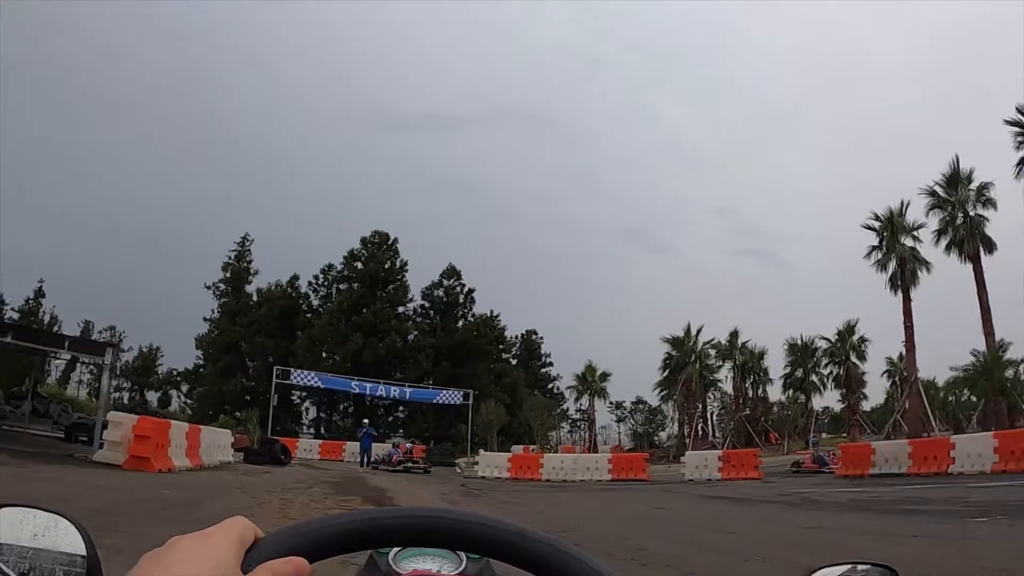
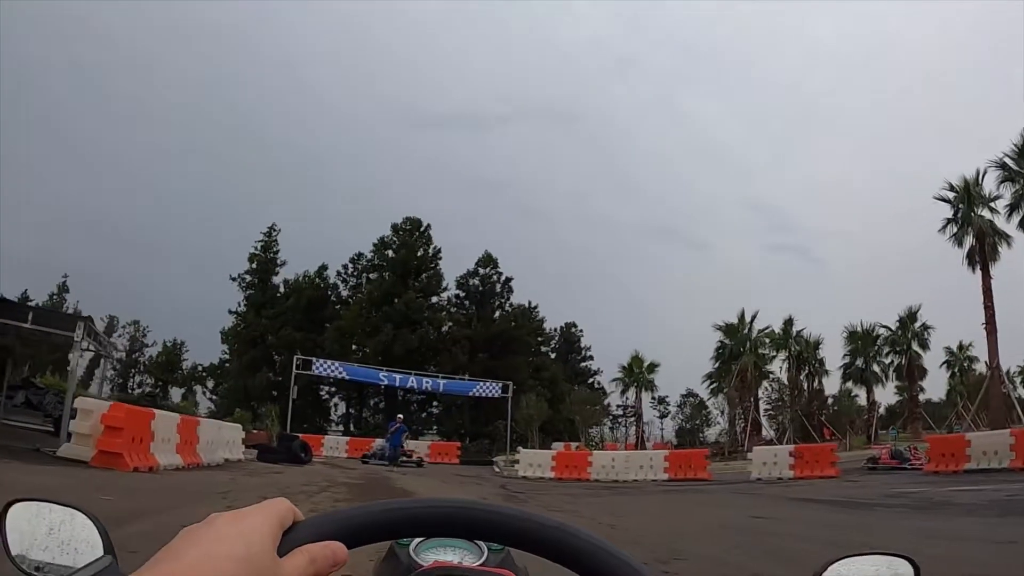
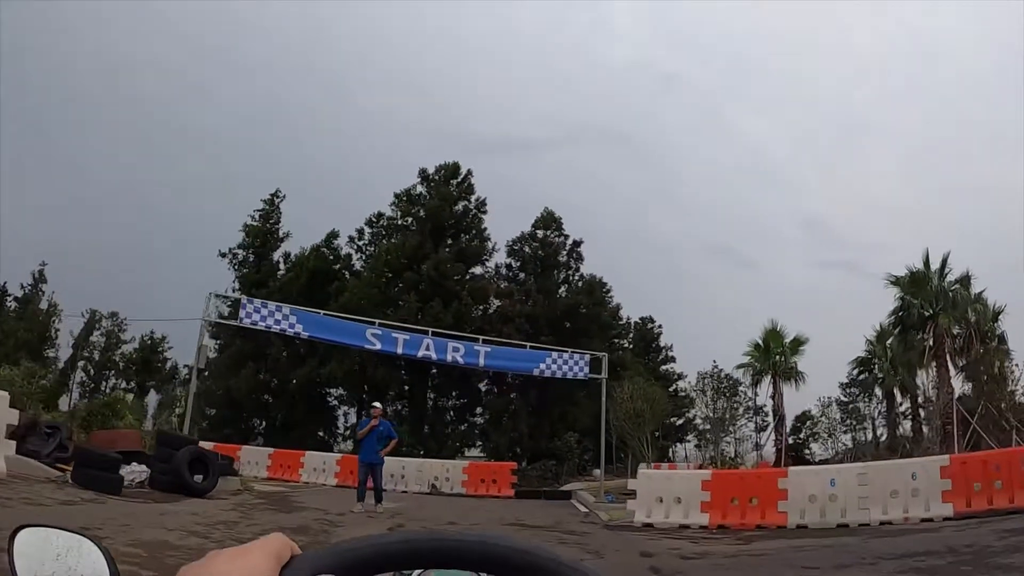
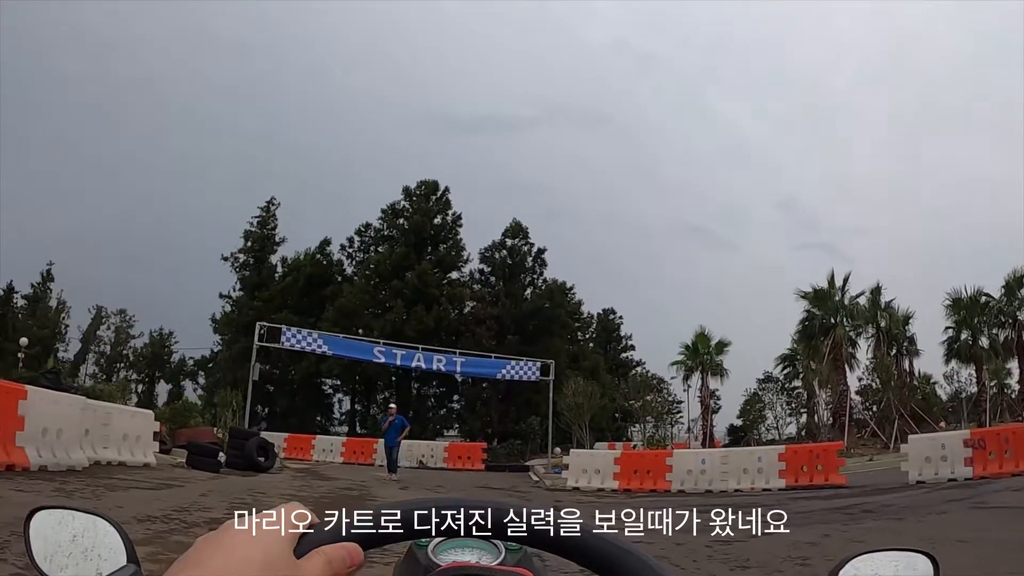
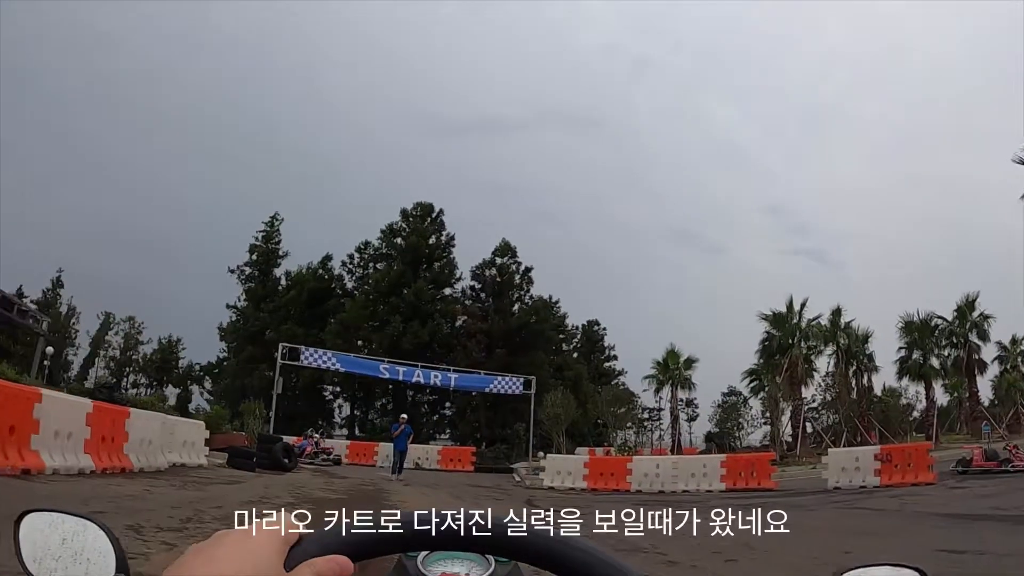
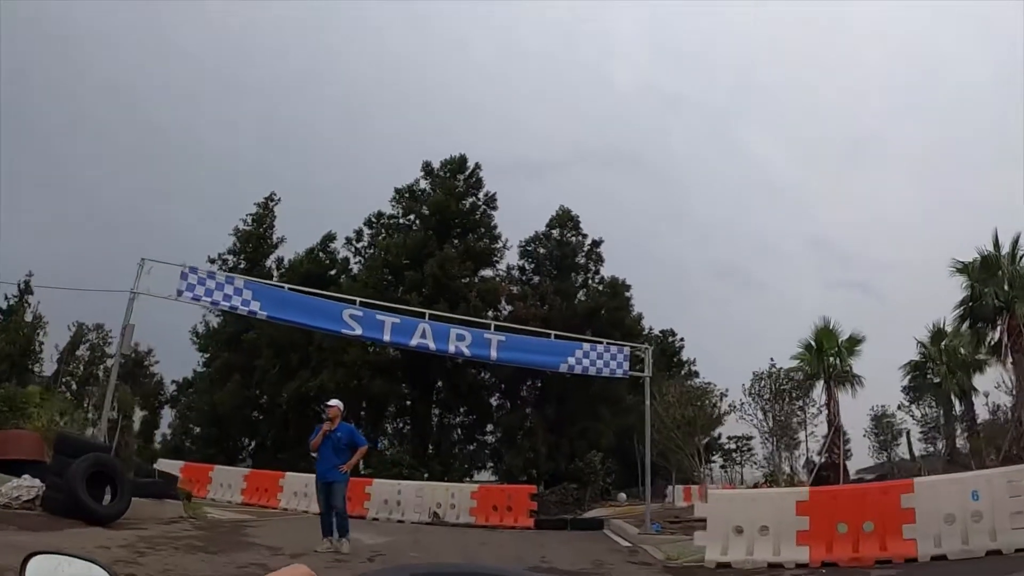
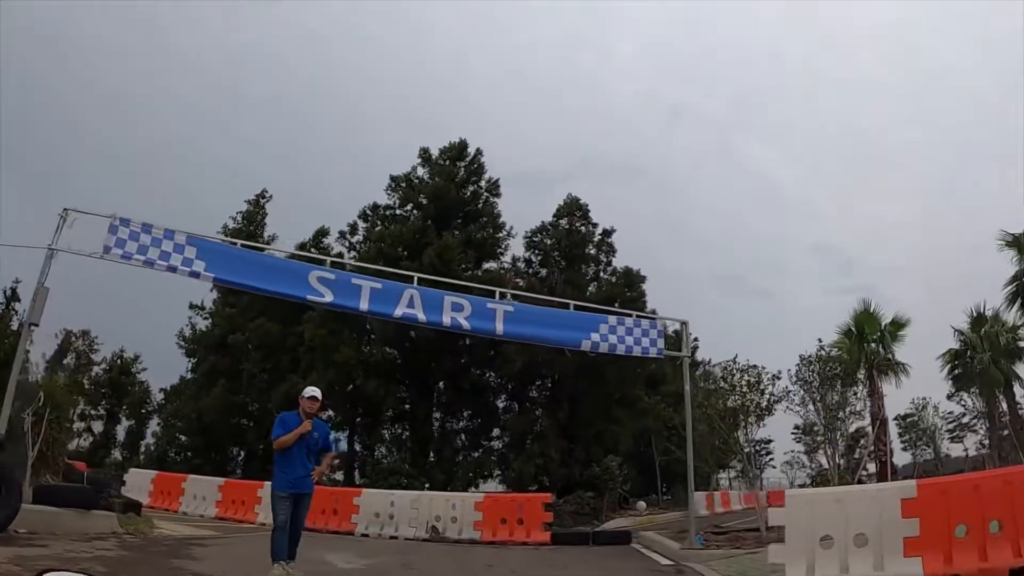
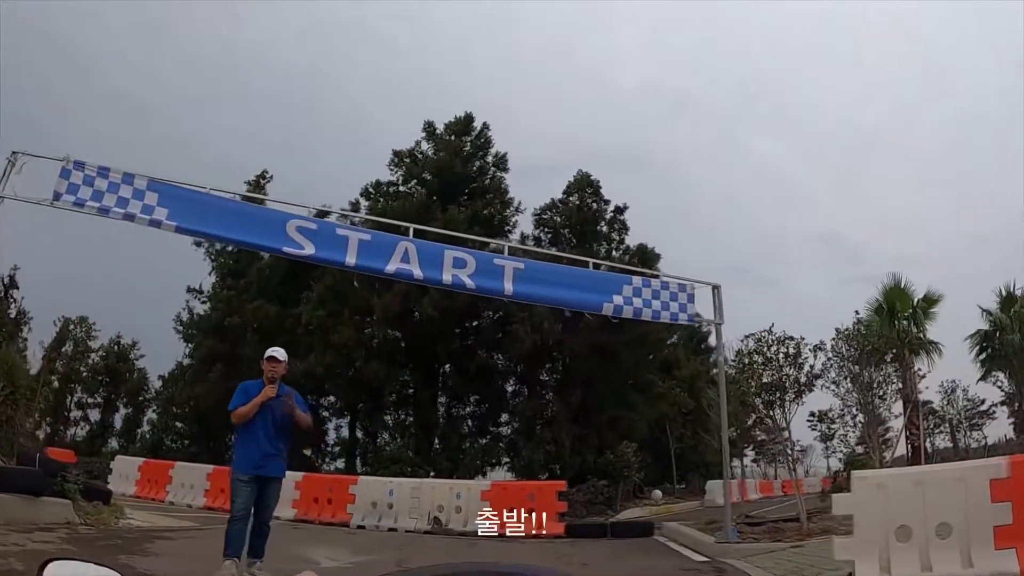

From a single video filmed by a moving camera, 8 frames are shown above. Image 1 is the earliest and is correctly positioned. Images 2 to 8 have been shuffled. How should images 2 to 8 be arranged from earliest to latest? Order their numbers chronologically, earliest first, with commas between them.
2, 5, 4, 3, 6, 7, 8
